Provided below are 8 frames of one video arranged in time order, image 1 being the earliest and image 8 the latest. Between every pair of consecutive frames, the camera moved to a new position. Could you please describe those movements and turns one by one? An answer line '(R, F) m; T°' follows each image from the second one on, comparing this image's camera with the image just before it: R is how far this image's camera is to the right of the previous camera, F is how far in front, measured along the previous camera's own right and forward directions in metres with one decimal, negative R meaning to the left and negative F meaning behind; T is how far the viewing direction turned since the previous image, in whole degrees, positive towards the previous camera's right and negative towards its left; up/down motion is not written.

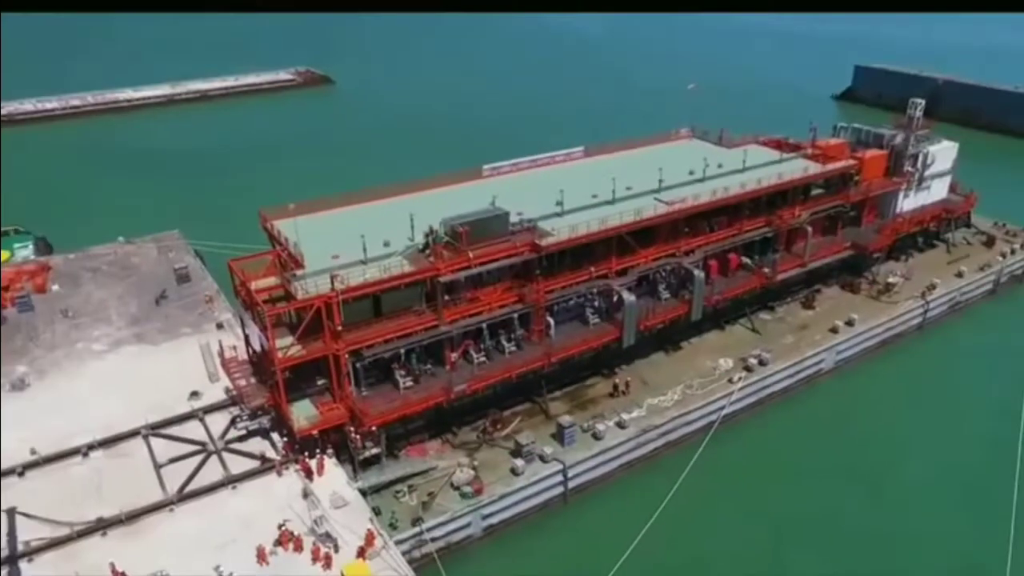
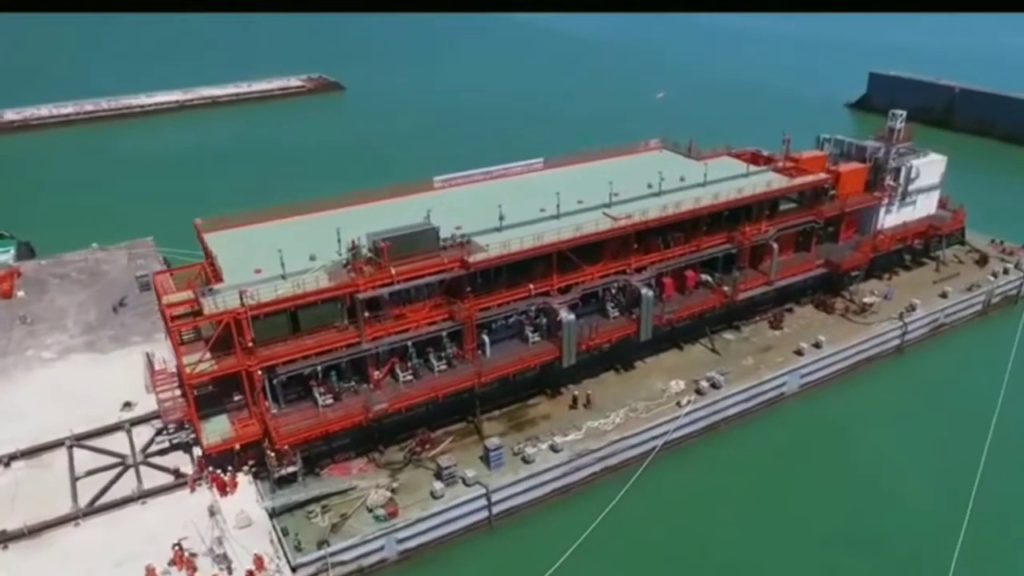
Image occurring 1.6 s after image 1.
(+5.1, +1.2) m; -3°
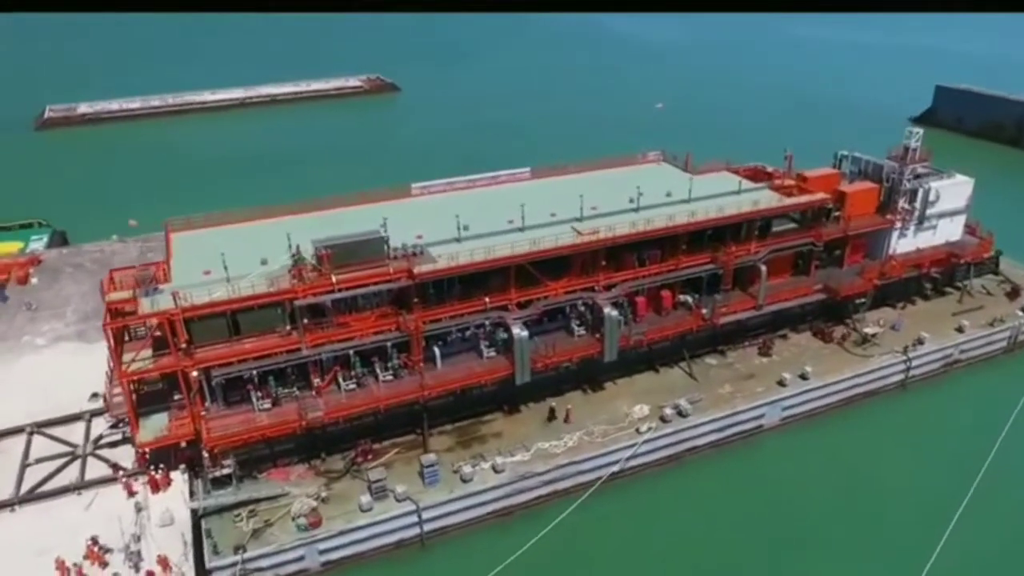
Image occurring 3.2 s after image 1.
(+6.0, +1.2) m; -6°
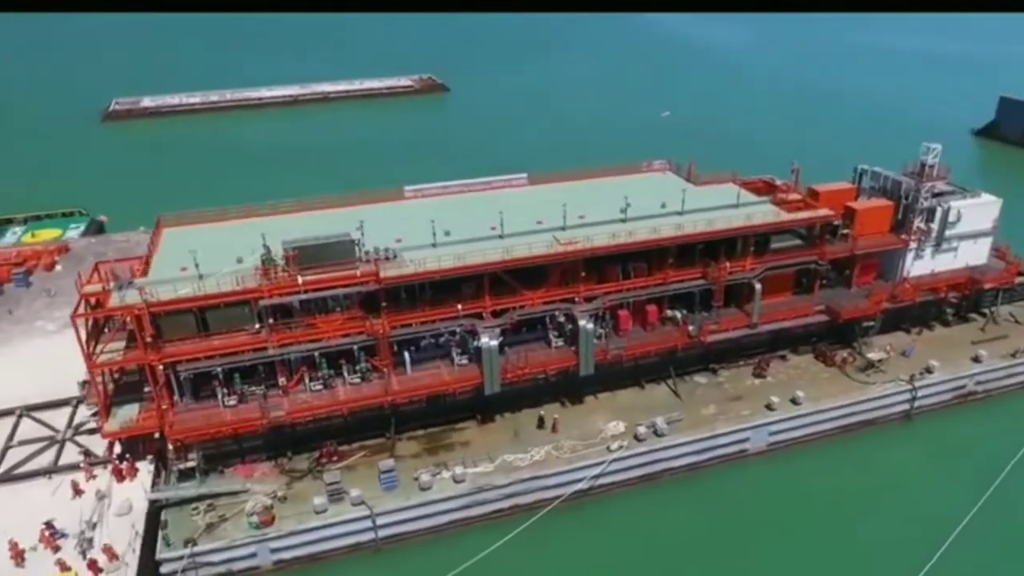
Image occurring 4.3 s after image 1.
(+4.5, +0.7) m; -5°
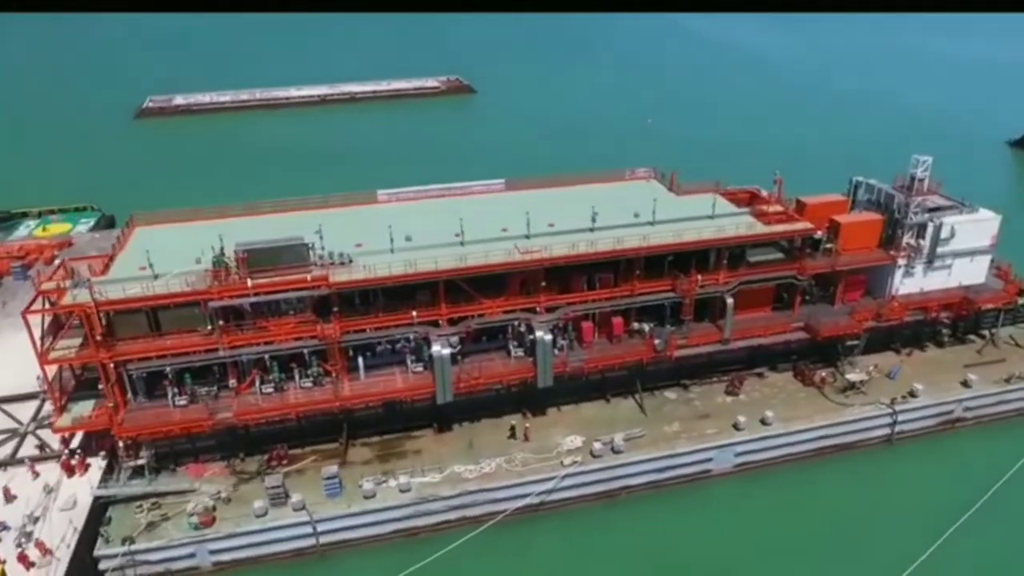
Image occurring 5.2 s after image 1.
(+4.3, +0.8) m; -3°
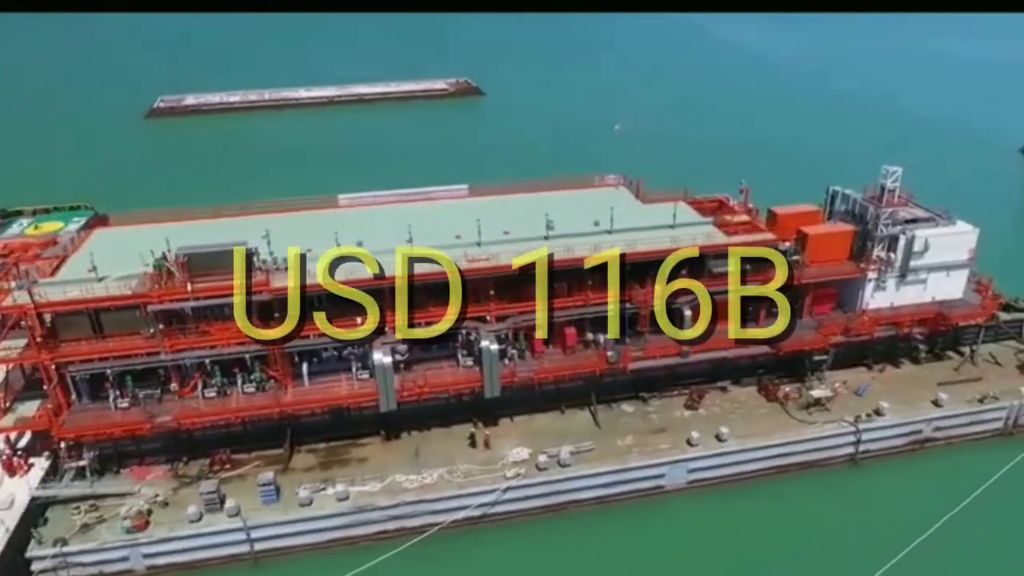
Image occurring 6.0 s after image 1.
(+3.9, +0.7) m; -2°
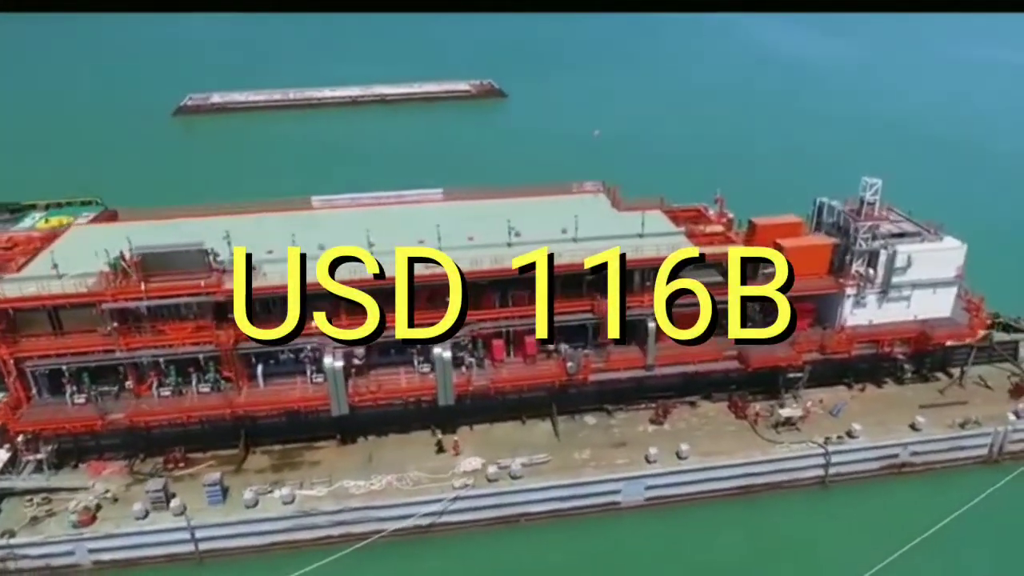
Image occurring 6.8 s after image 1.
(+4.0, +0.7) m; -3°
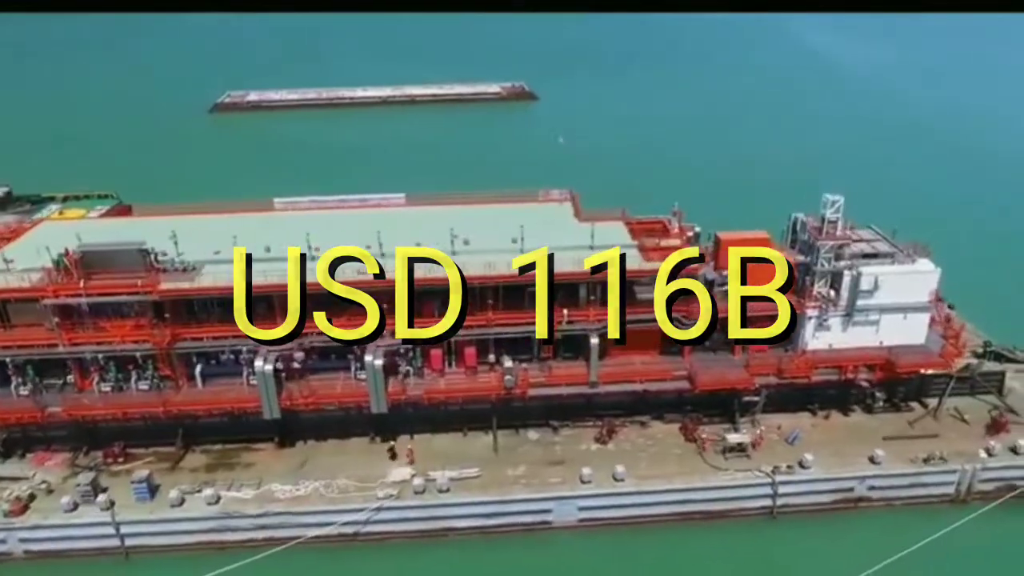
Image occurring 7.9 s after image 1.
(+5.6, +1.0) m; -4°
